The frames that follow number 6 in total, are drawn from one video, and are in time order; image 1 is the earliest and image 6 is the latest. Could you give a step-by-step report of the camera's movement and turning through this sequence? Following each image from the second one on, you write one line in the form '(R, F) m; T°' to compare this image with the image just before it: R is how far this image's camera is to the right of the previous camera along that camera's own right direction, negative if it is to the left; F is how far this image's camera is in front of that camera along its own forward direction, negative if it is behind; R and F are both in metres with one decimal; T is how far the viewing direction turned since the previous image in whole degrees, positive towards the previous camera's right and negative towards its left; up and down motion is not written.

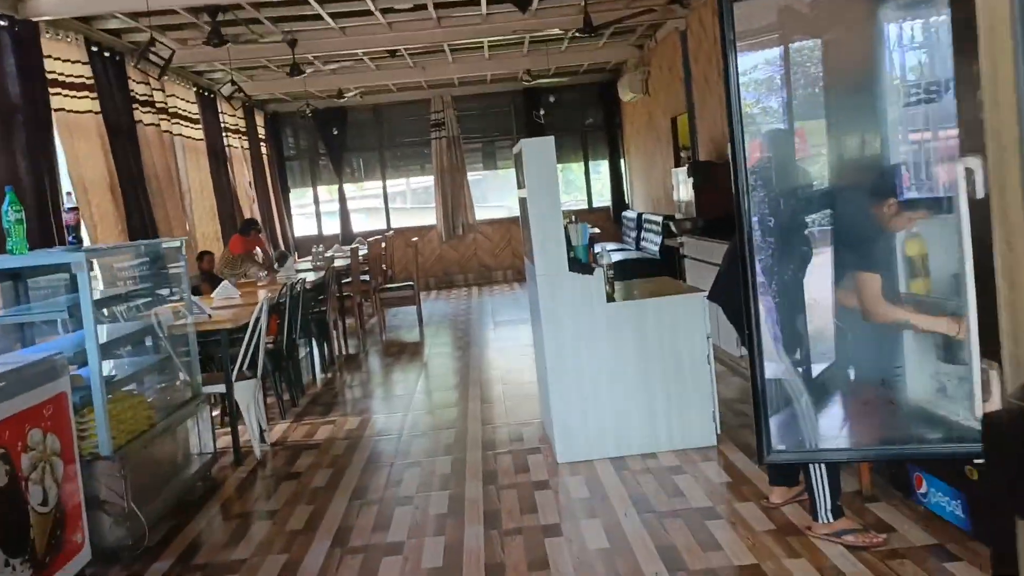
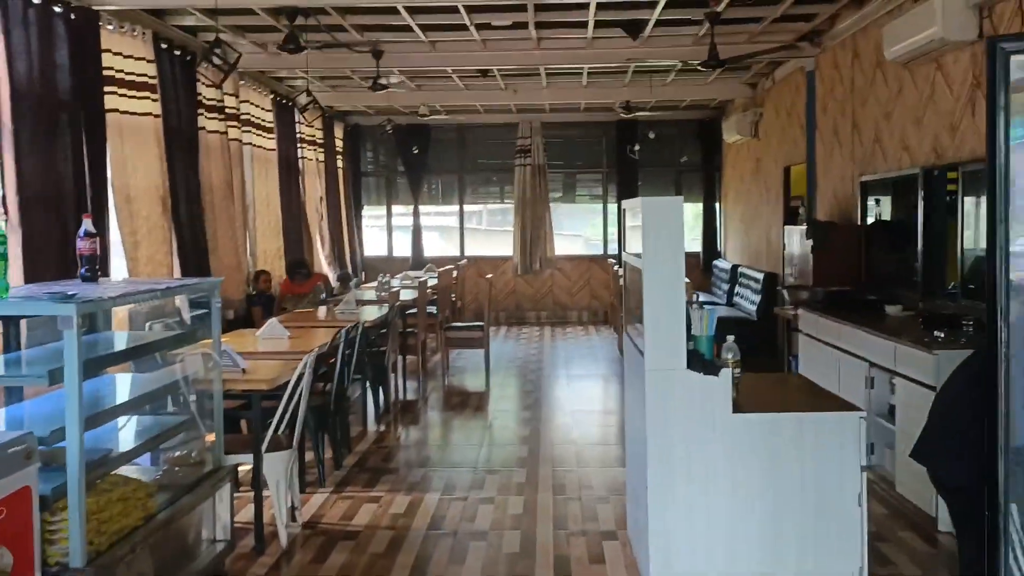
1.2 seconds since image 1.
(-0.1, +0.8) m; -4°
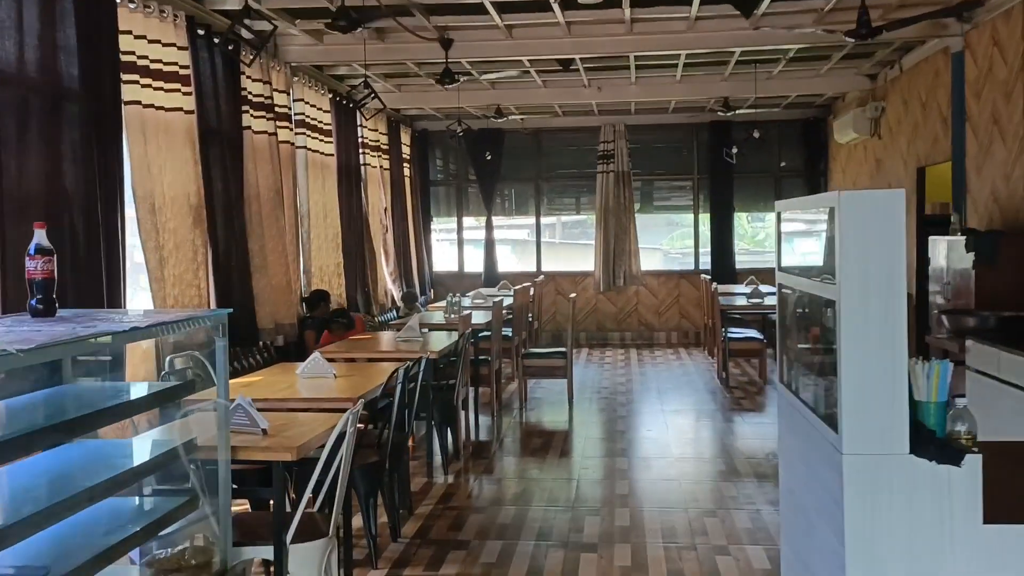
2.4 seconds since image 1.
(-0.1, +1.0) m; -5°
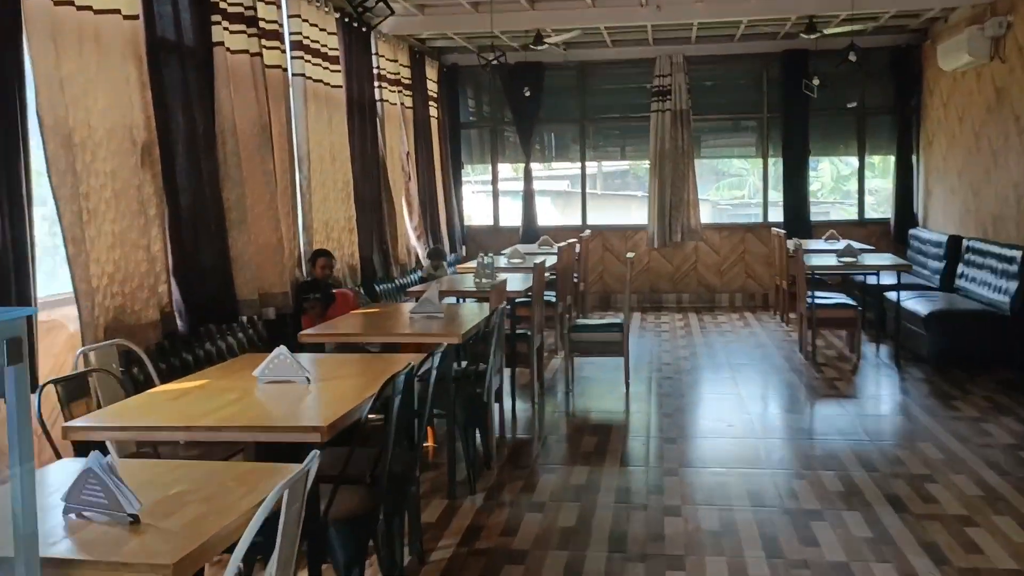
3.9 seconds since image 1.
(0.0, +1.2) m; -2°
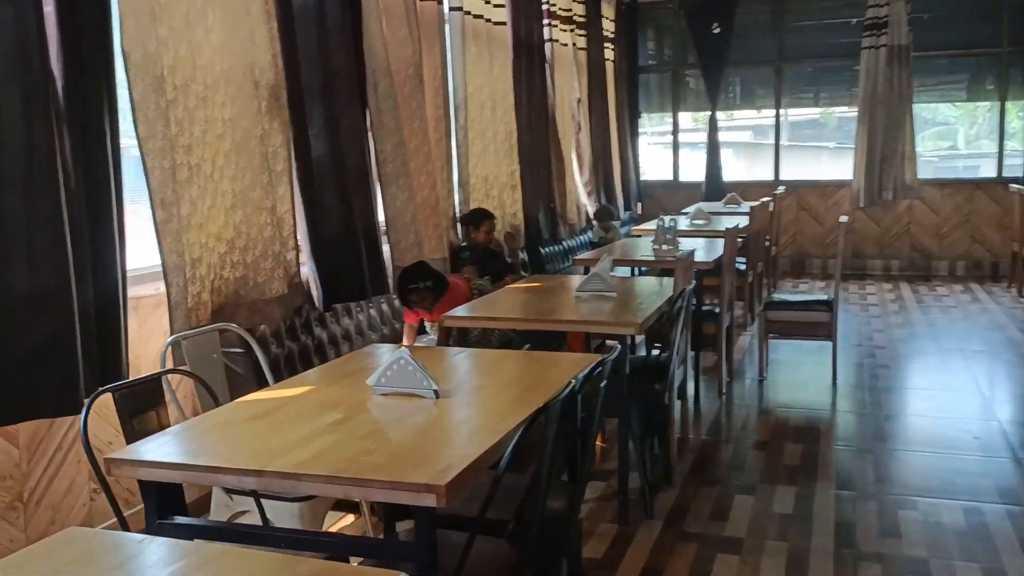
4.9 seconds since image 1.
(-0.1, +0.7) m; -11°
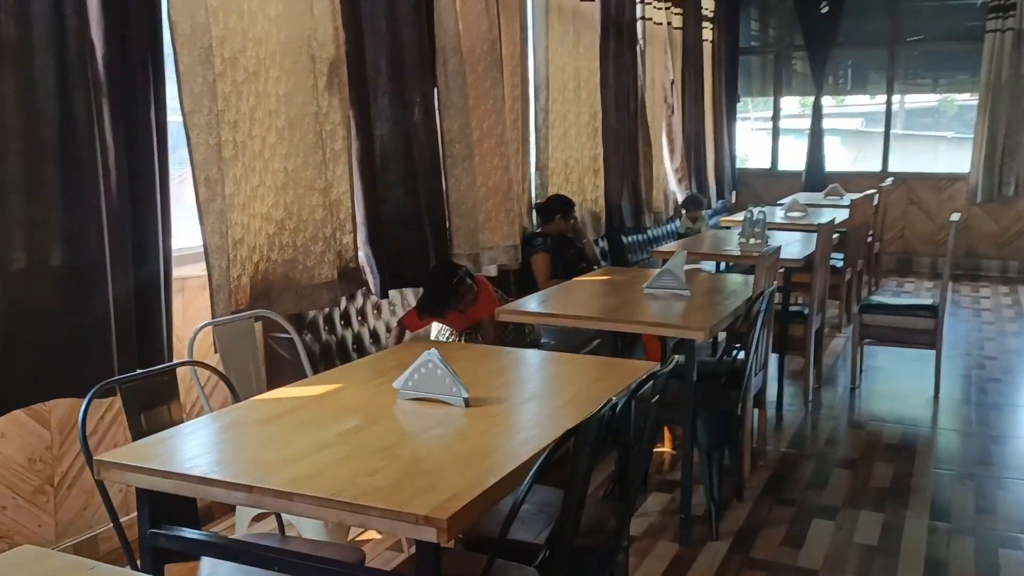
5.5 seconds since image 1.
(+0.1, +0.2) m; -6°
